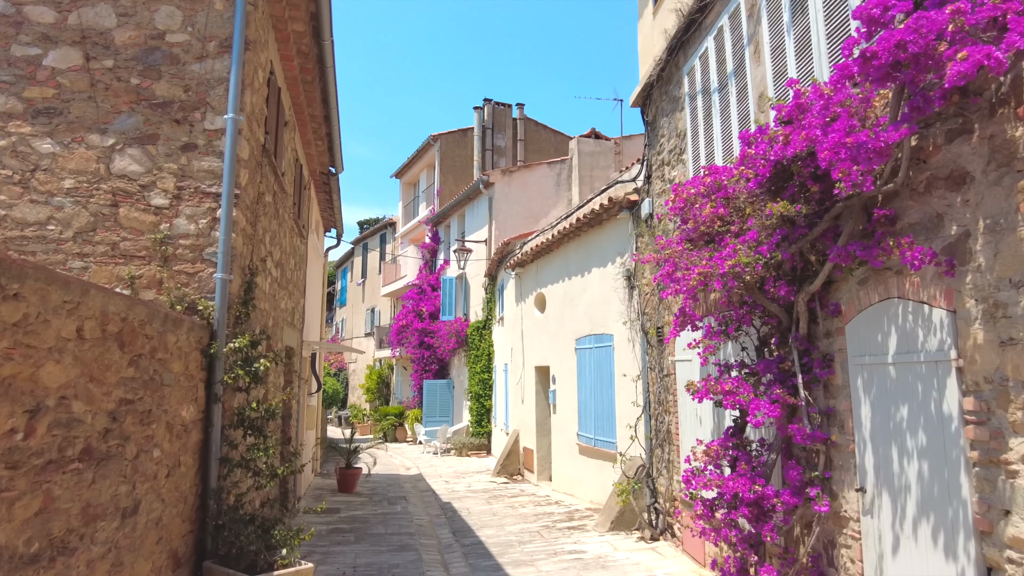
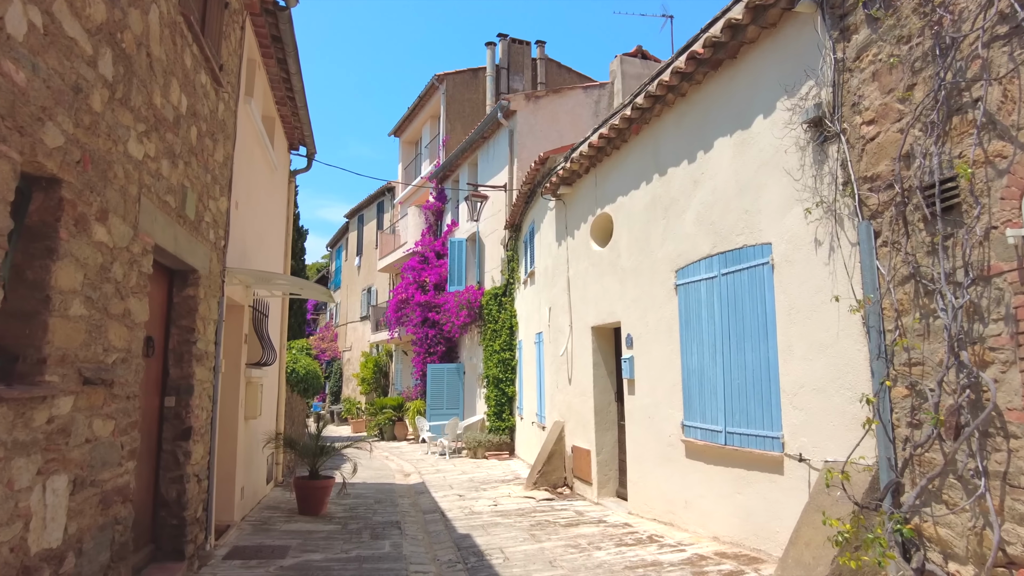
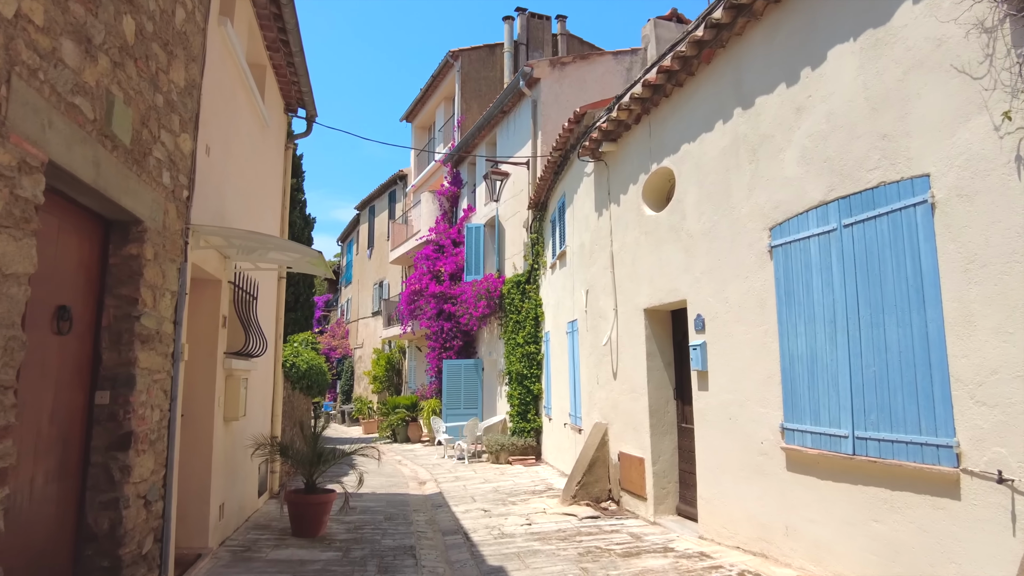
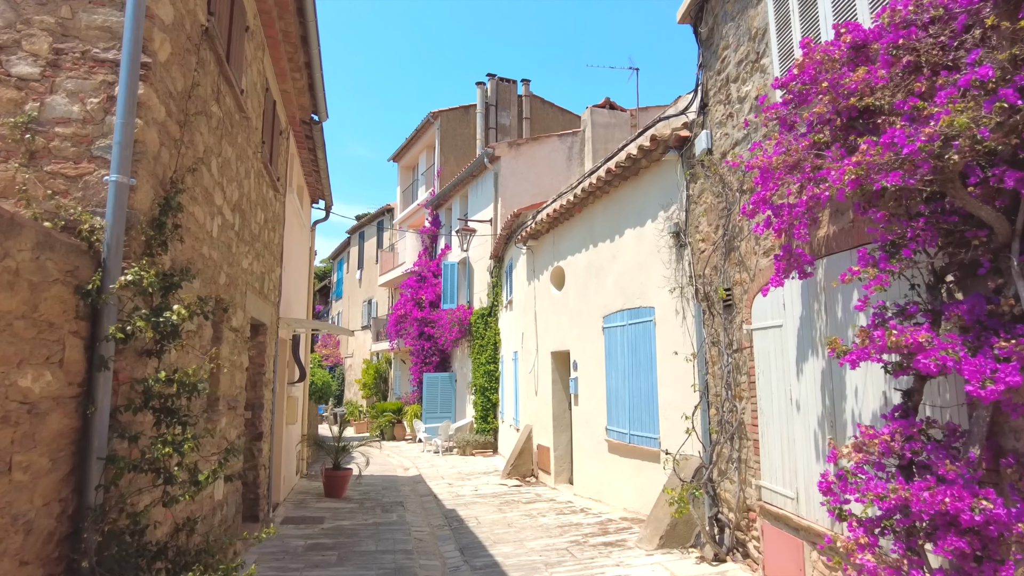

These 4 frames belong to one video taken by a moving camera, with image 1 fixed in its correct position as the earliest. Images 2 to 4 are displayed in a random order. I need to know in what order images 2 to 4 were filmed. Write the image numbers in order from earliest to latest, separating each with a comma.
4, 2, 3
